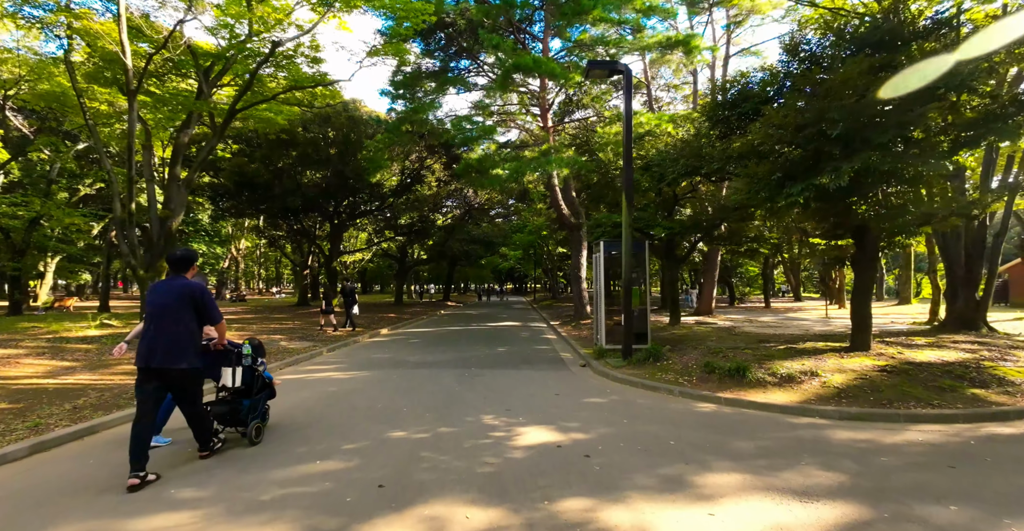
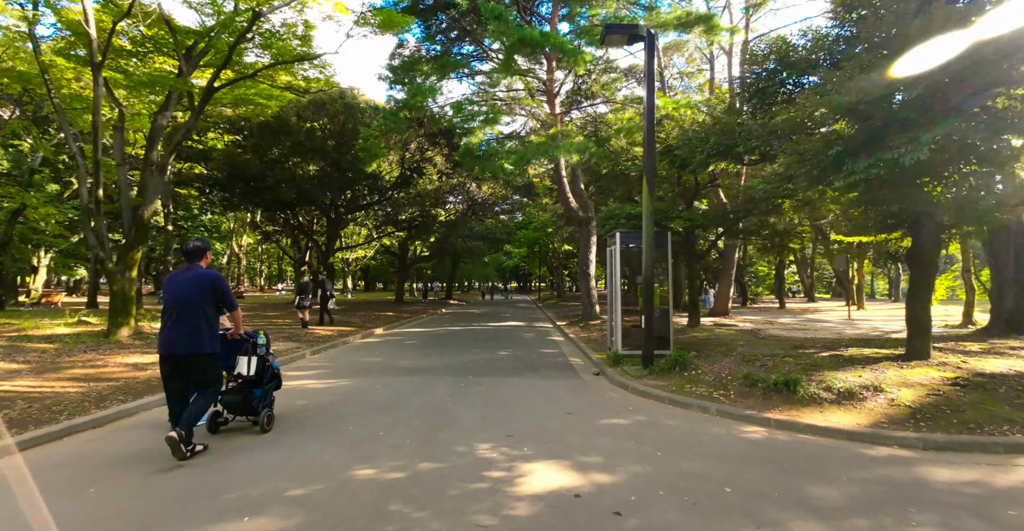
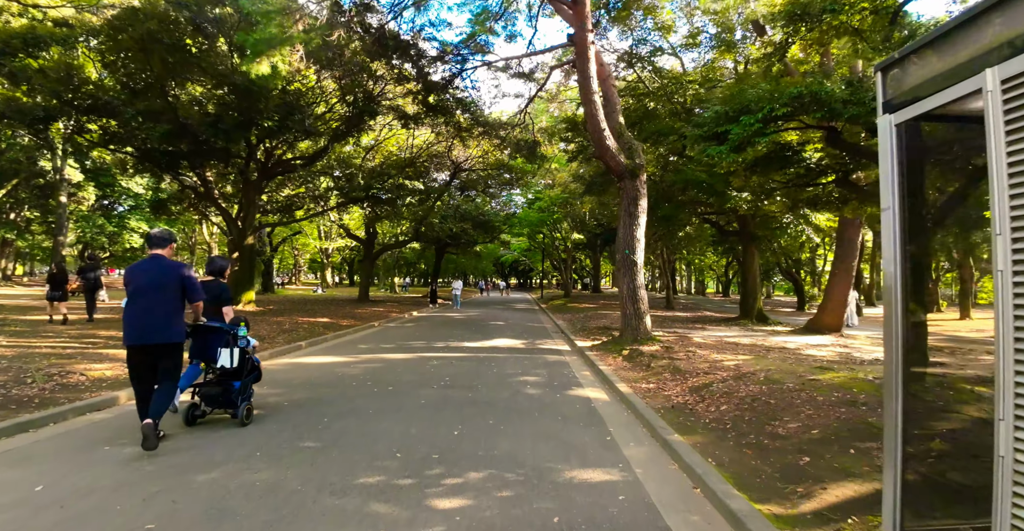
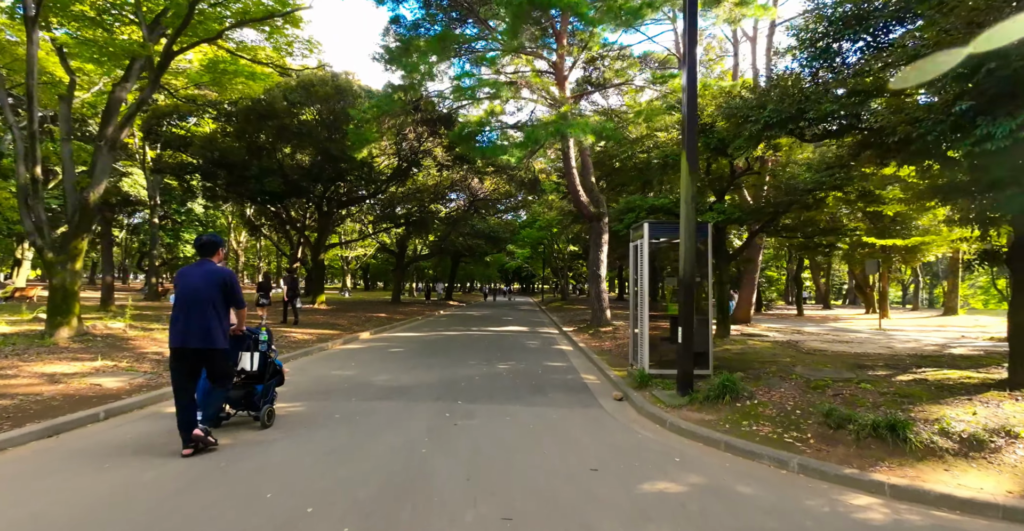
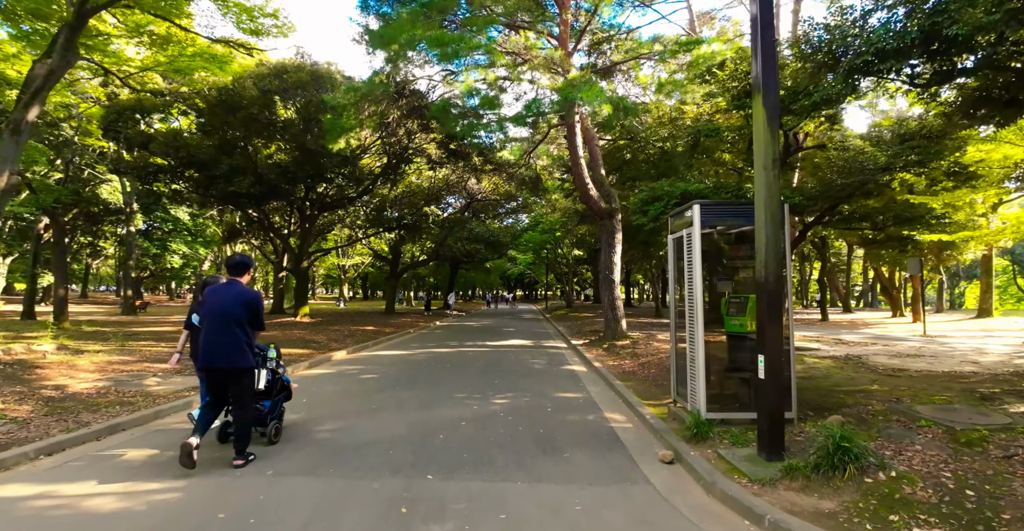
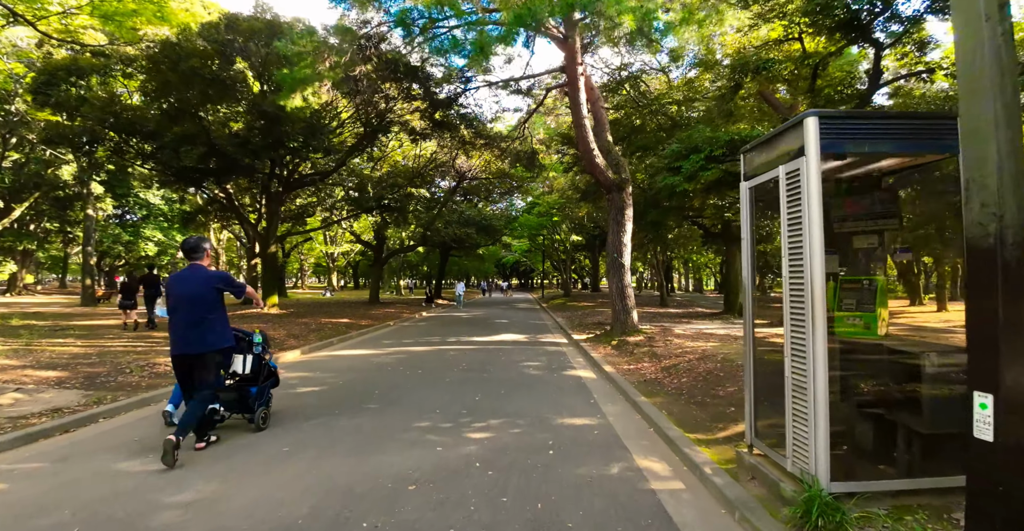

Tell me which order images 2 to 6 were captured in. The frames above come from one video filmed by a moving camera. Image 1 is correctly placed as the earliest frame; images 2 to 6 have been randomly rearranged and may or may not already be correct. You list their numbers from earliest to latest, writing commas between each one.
2, 4, 5, 6, 3
